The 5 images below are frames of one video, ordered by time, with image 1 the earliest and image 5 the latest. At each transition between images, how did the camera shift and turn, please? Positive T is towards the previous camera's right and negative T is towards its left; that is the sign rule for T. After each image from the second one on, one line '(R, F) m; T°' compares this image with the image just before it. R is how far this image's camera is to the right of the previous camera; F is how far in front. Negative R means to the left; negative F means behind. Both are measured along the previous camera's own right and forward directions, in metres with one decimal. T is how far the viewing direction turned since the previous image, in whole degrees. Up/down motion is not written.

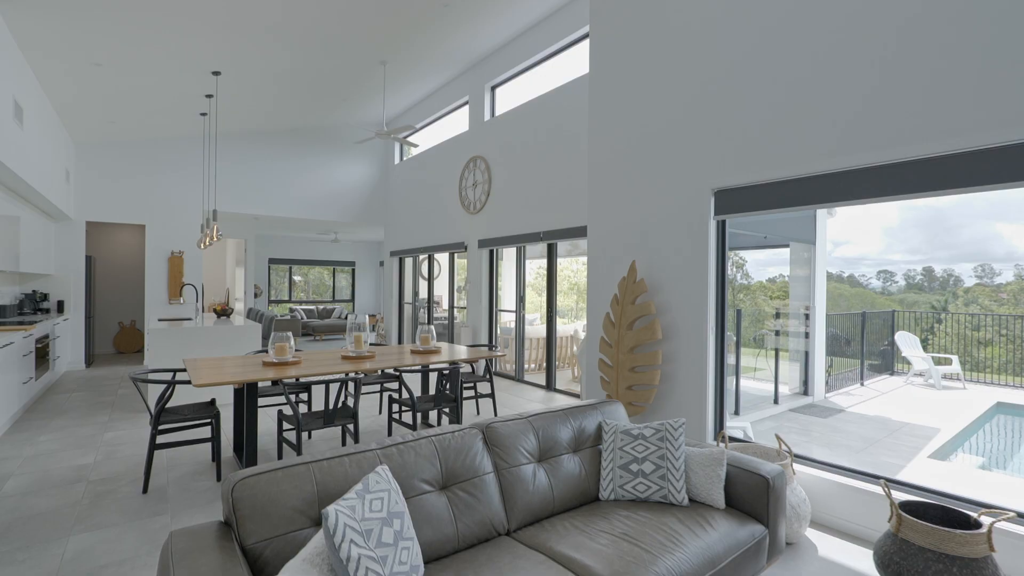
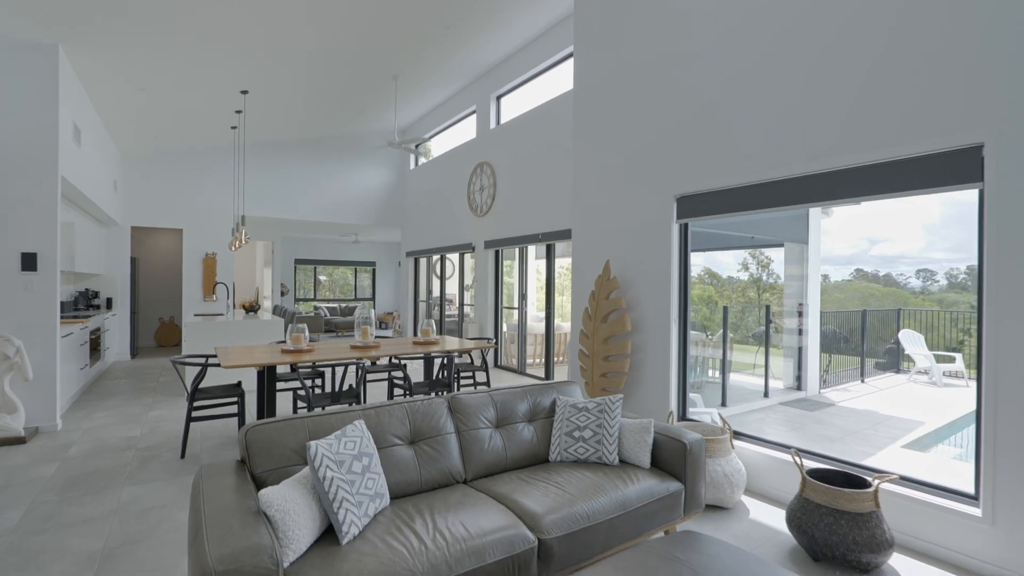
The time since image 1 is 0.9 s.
(+0.3, -0.4) m; -3°
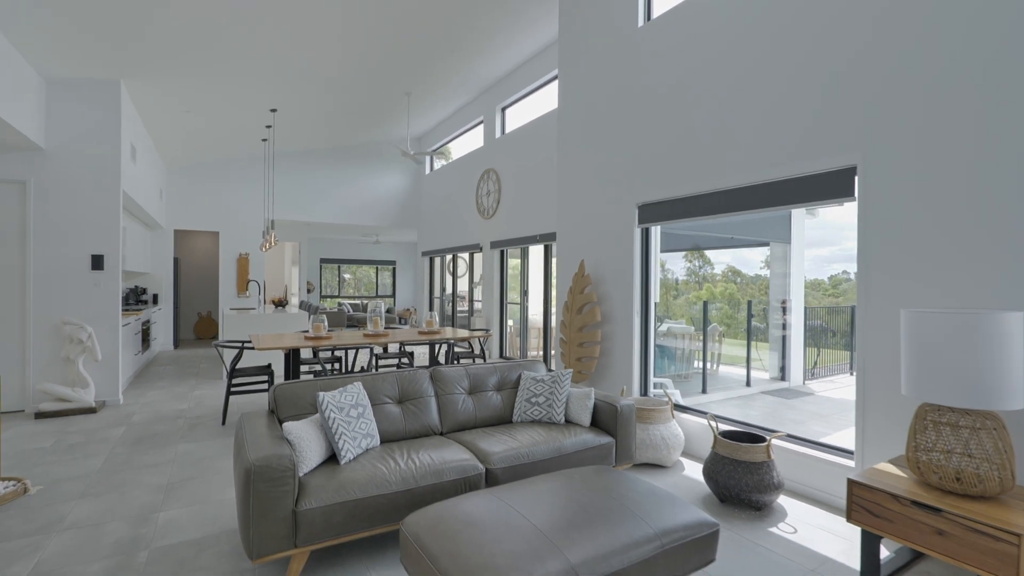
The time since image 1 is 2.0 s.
(+0.4, -0.6) m; -3°
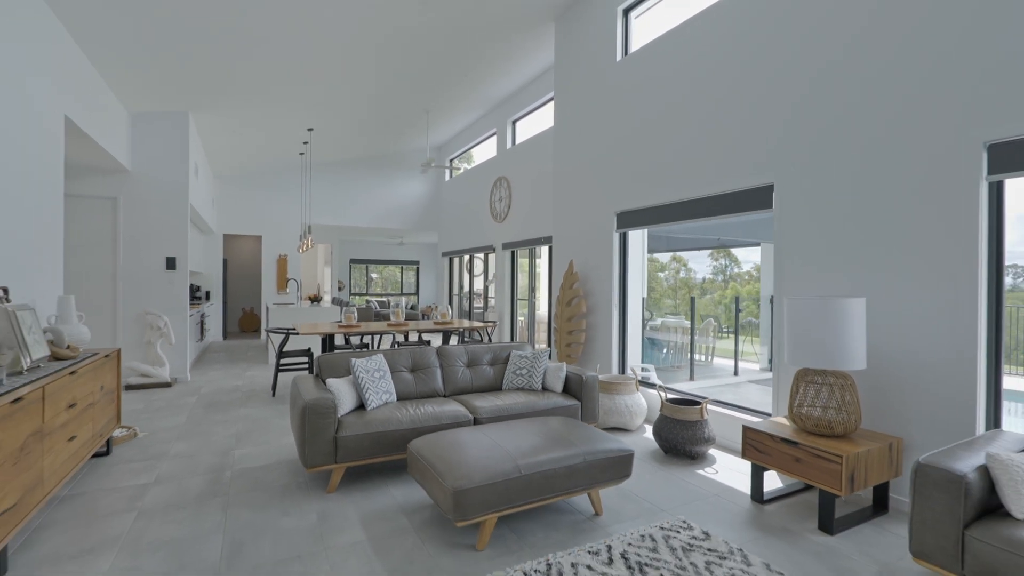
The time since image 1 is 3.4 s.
(+0.3, -0.8) m; -3°
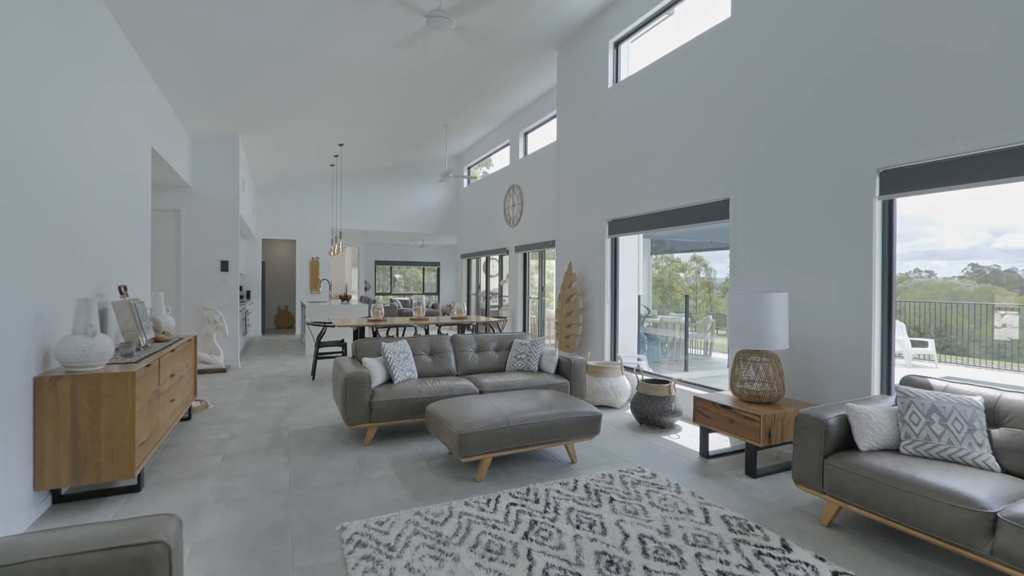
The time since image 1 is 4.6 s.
(+0.2, -0.8) m; -3°
